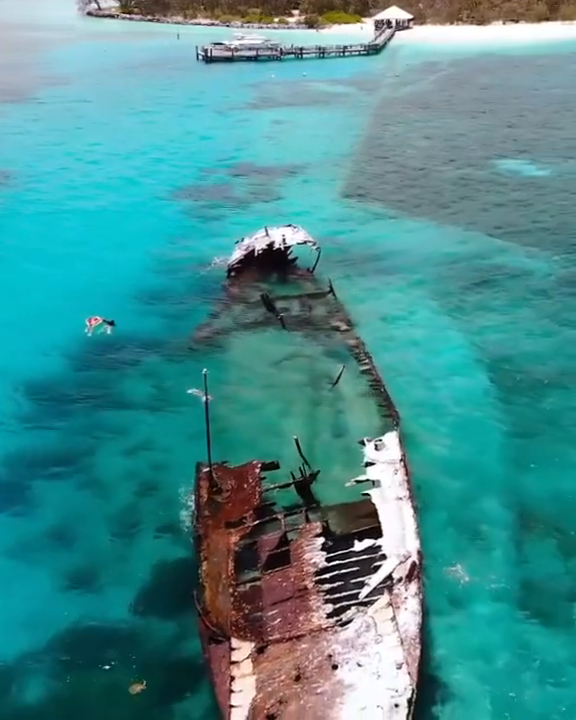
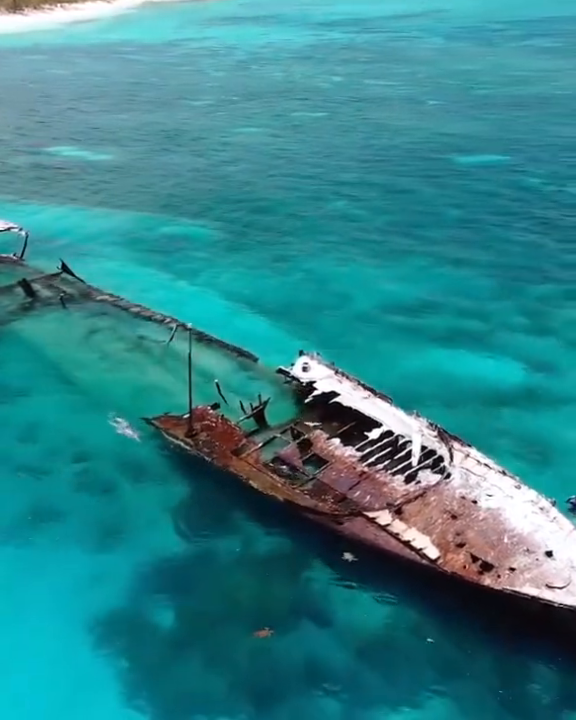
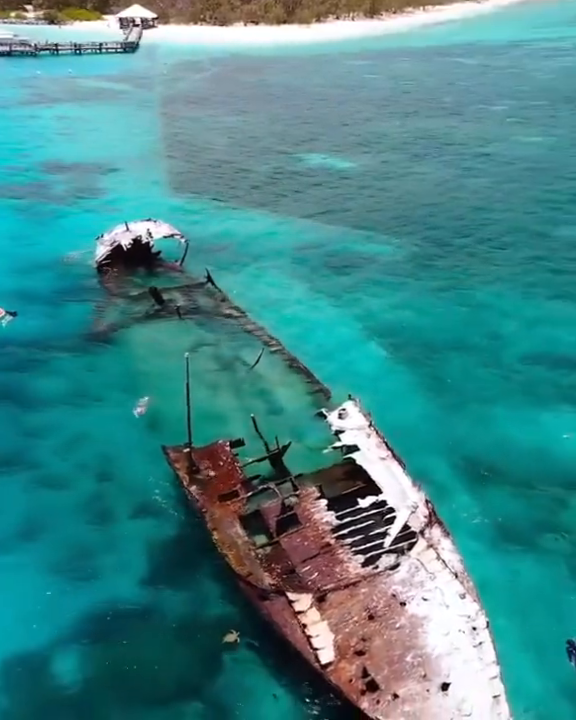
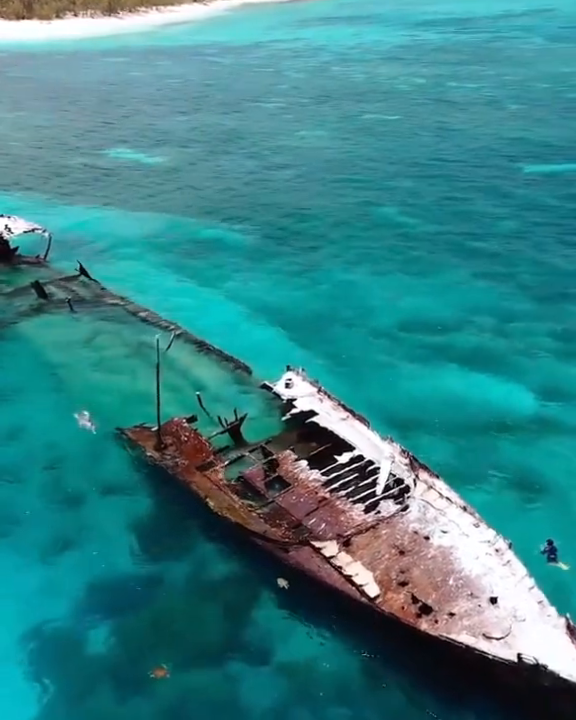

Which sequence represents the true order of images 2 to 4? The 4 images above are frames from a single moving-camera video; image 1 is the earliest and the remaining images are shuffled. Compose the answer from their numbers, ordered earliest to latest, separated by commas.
3, 4, 2
